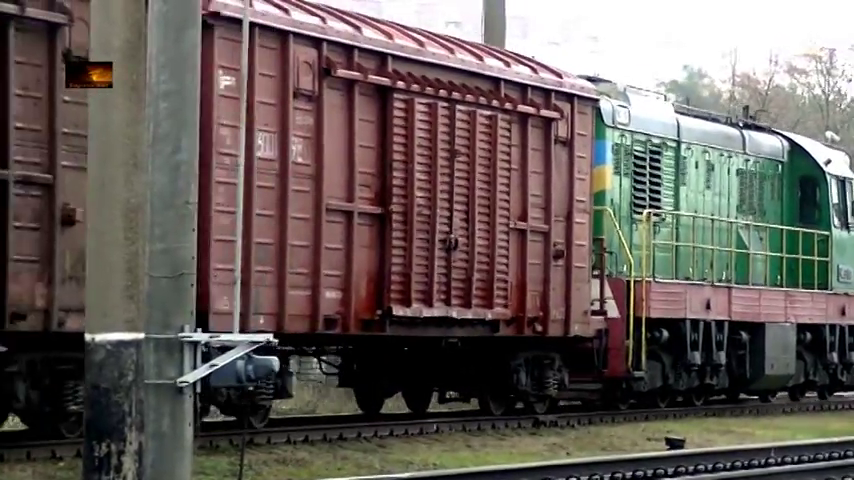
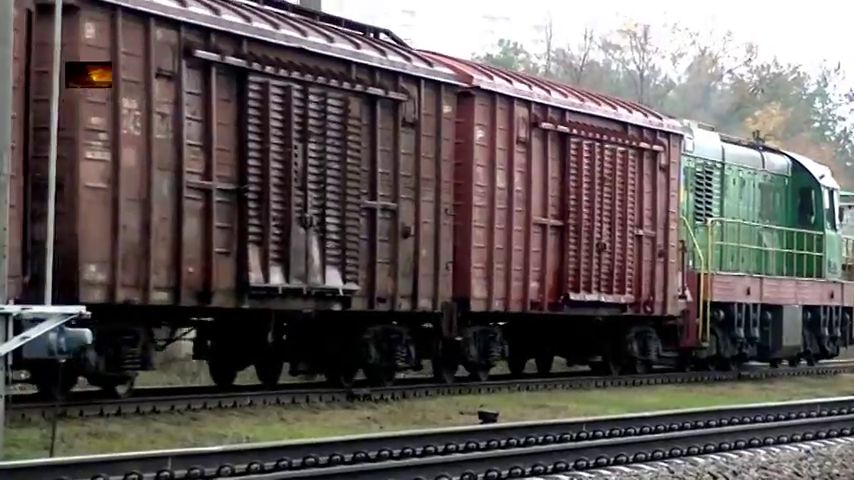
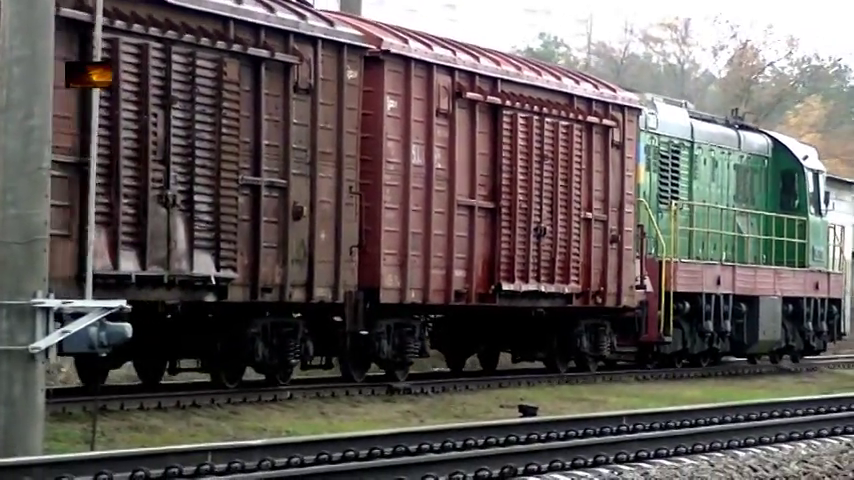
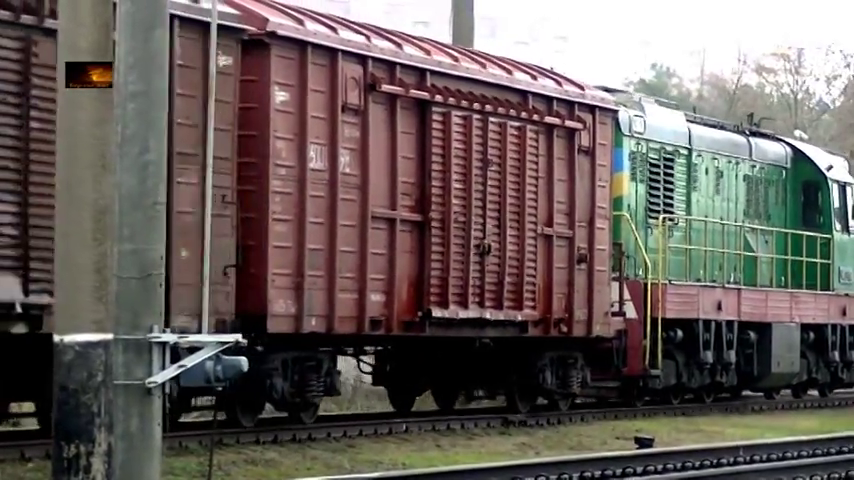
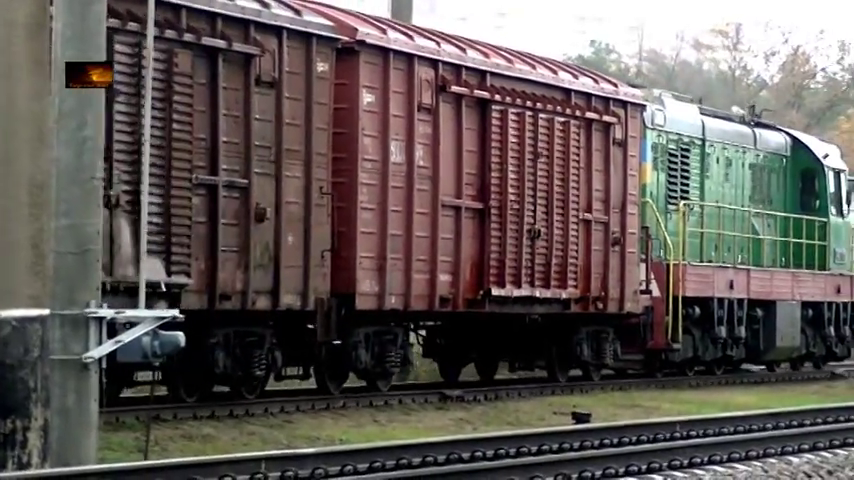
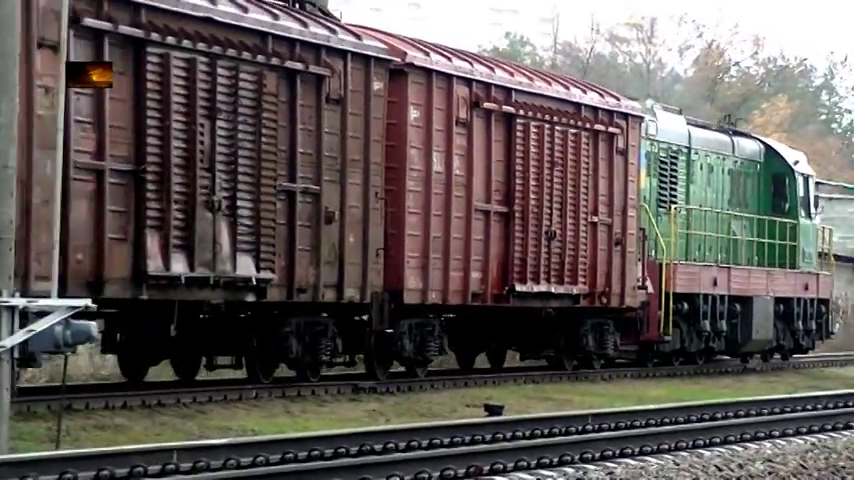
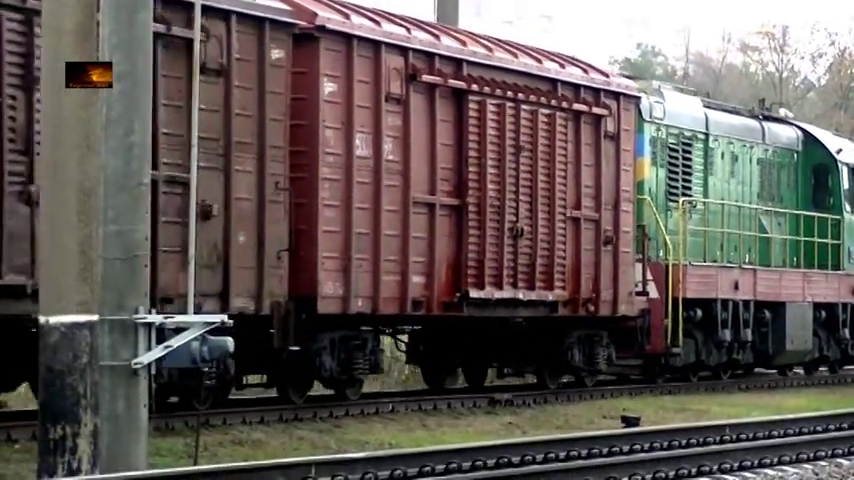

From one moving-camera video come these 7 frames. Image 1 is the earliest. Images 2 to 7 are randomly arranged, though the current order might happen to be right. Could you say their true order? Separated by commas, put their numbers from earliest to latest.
4, 7, 5, 3, 6, 2
